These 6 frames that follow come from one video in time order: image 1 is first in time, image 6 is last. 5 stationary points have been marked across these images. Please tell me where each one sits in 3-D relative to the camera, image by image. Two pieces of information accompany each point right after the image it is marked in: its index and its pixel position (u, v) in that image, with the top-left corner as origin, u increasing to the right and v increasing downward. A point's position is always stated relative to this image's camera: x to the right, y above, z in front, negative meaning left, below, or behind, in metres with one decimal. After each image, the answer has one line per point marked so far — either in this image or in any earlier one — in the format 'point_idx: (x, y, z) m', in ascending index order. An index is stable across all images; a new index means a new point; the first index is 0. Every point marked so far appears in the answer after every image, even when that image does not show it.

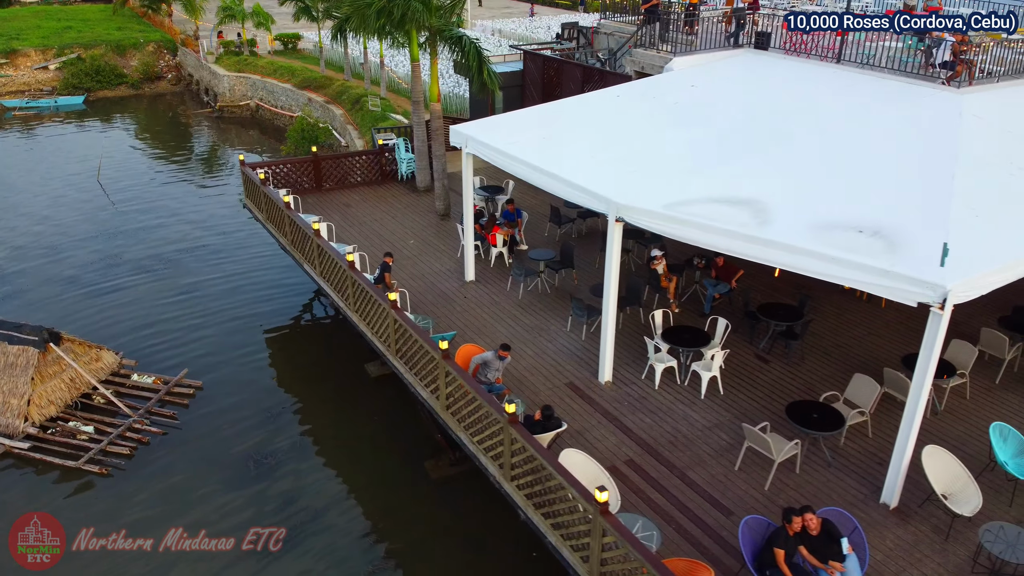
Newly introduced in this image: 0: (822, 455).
0: (+3.2, -1.7, +8.2) m
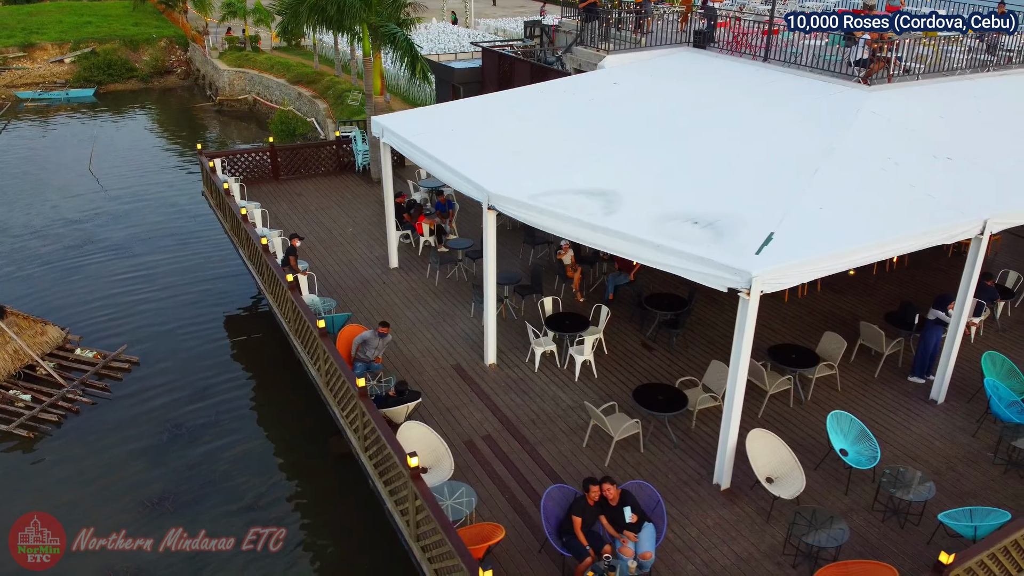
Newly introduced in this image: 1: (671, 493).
0: (+1.7, -1.6, +8.5) m
1: (+1.6, -2.0, +7.8) m
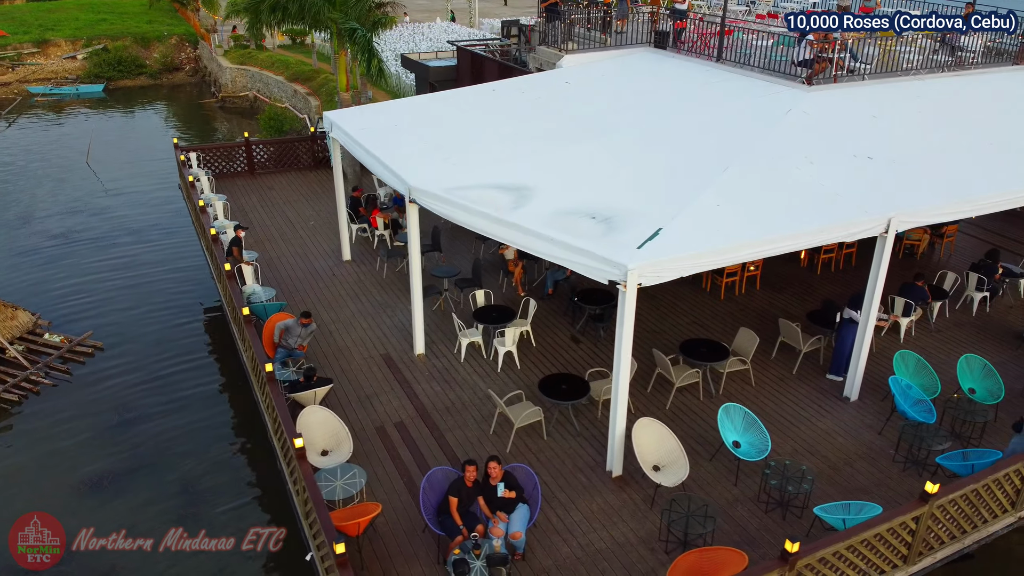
0: (+0.7, -1.6, +8.7) m
1: (+0.5, -2.0, +8.0) m
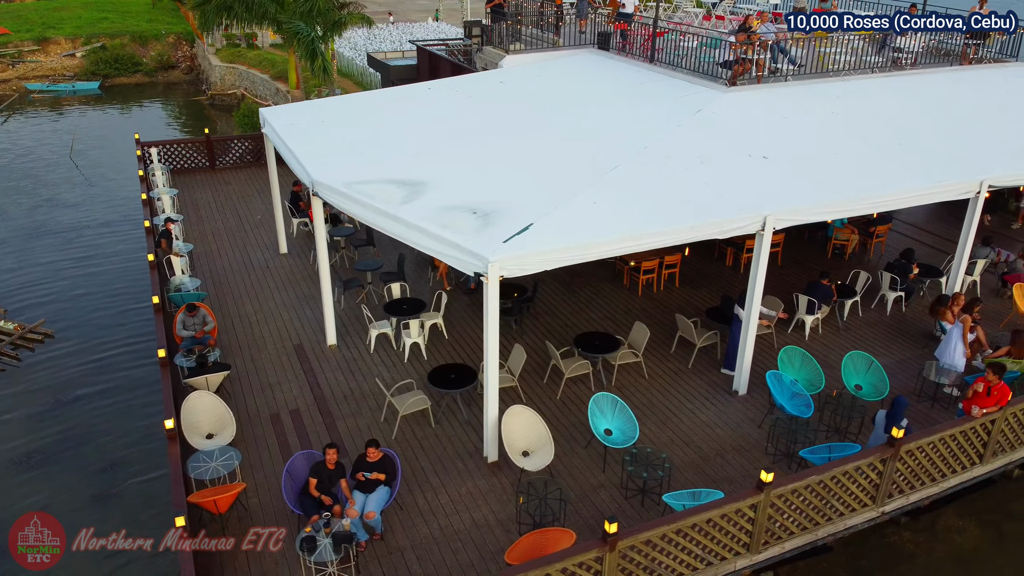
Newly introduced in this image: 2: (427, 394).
0: (-0.6, -1.5, +9.0) m
1: (-0.8, -1.9, +8.3) m
2: (-1.0, -1.3, +9.4) m
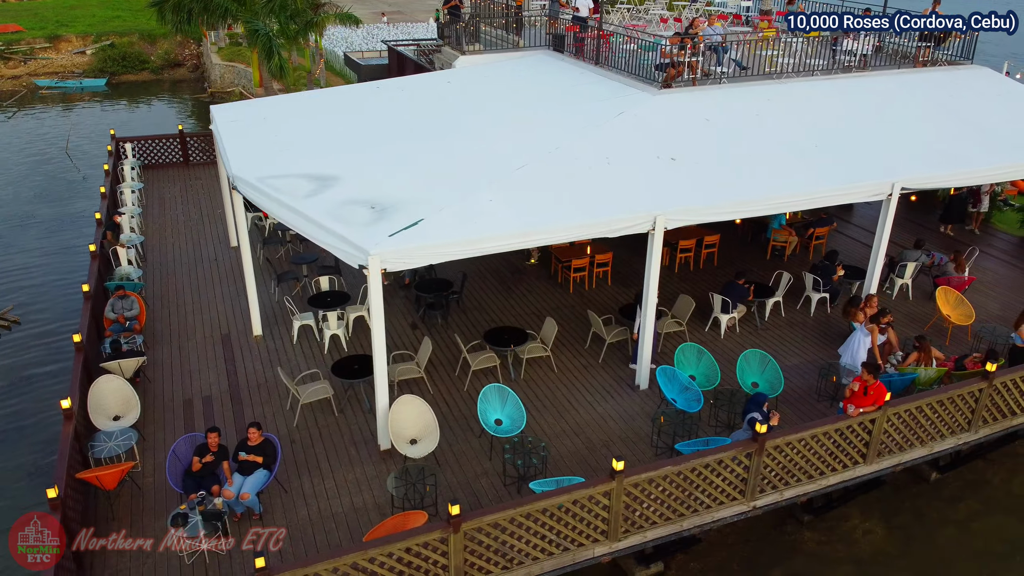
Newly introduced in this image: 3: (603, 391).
0: (-1.8, -1.4, +9.4) m
1: (-2.0, -1.8, +8.6) m
2: (-2.2, -1.2, +9.7) m
3: (+1.1, -1.3, +9.8) m
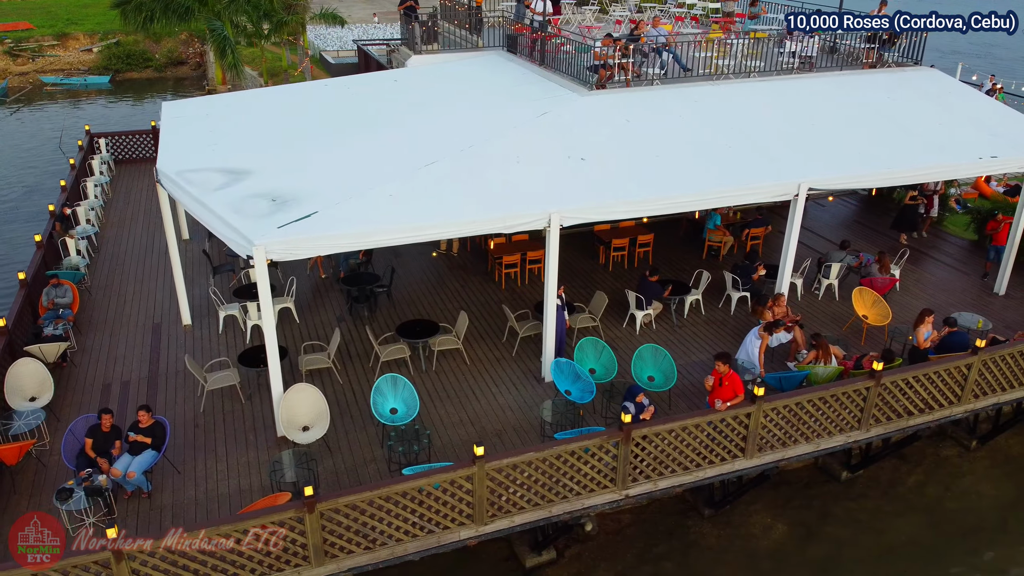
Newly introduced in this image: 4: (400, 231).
0: (-3.0, -1.3, +9.7) m
1: (-3.2, -1.7, +9.0) m
2: (-3.4, -1.1, +10.1) m
3: (-0.1, -1.2, +10.1) m
4: (-1.2, +0.6, +8.6) m
